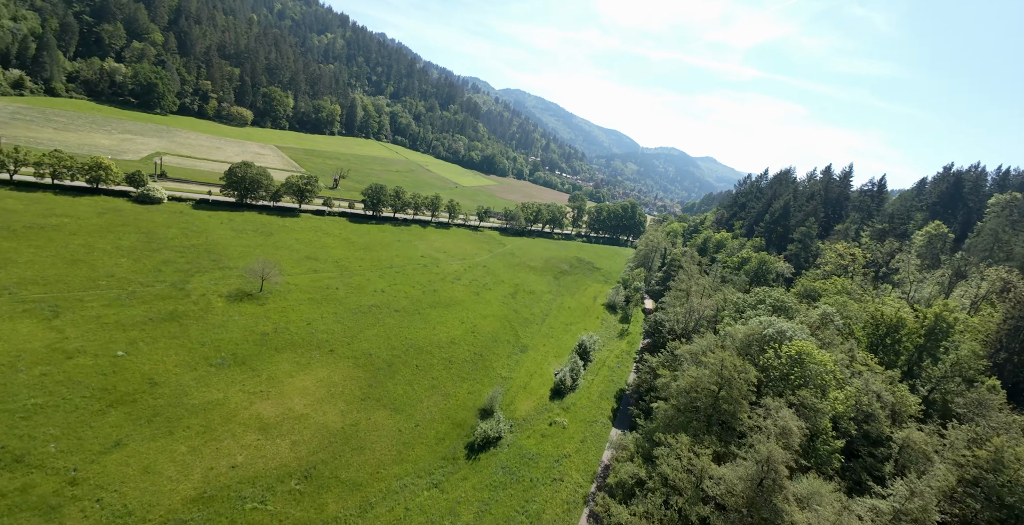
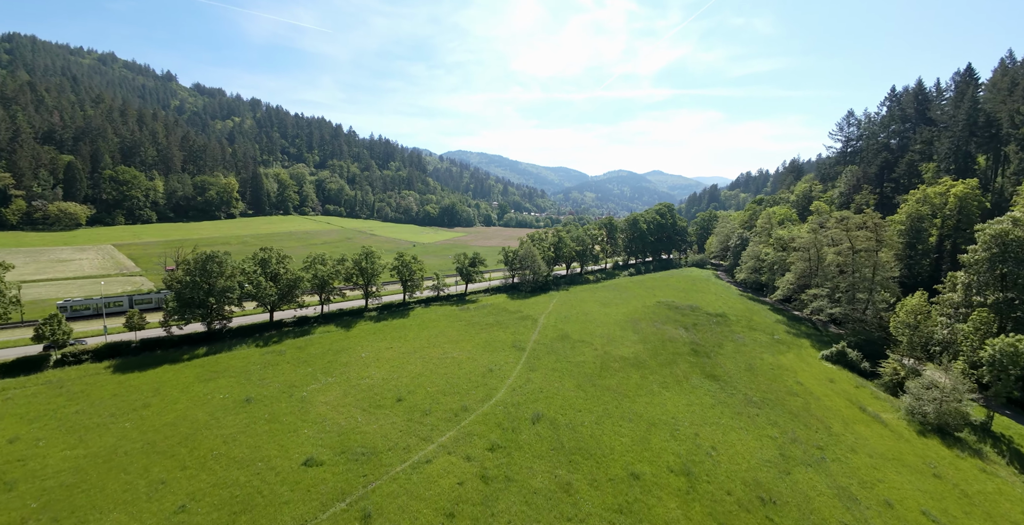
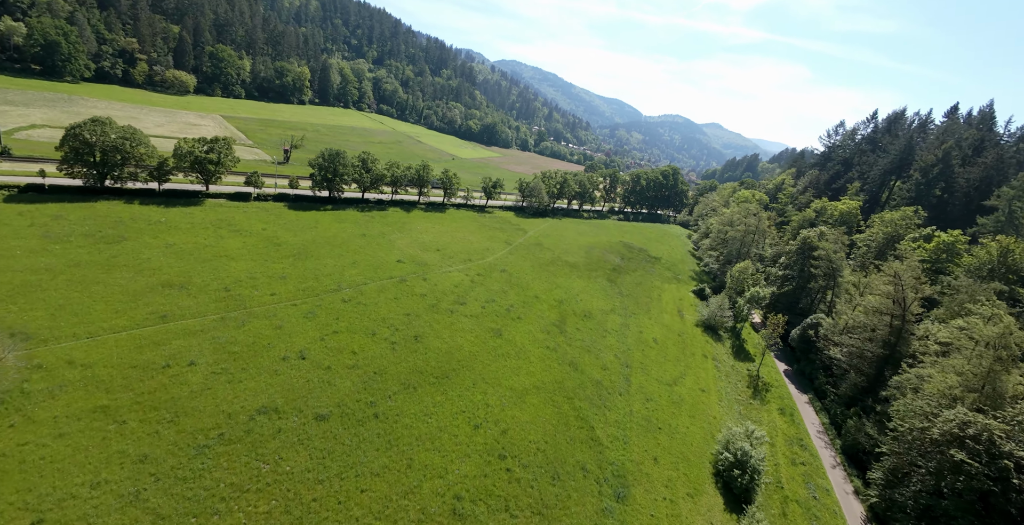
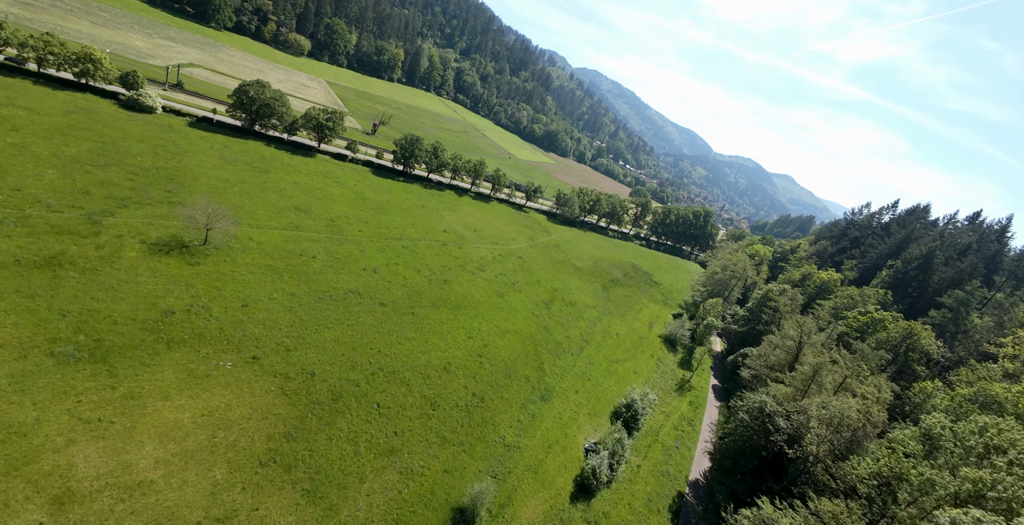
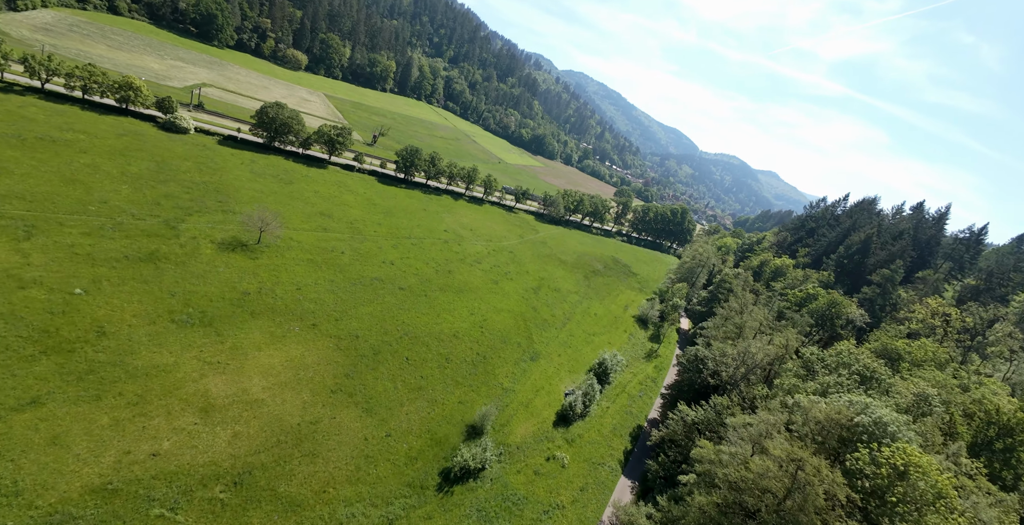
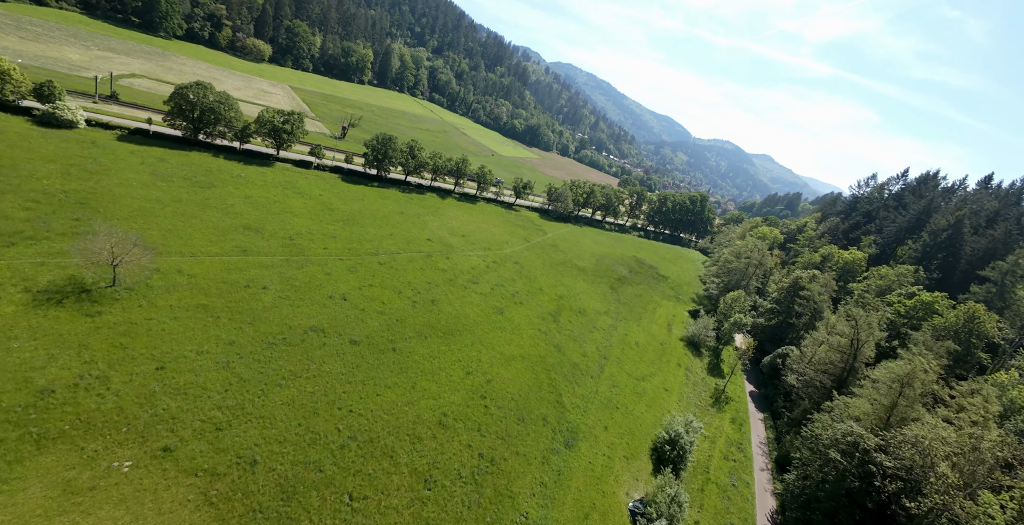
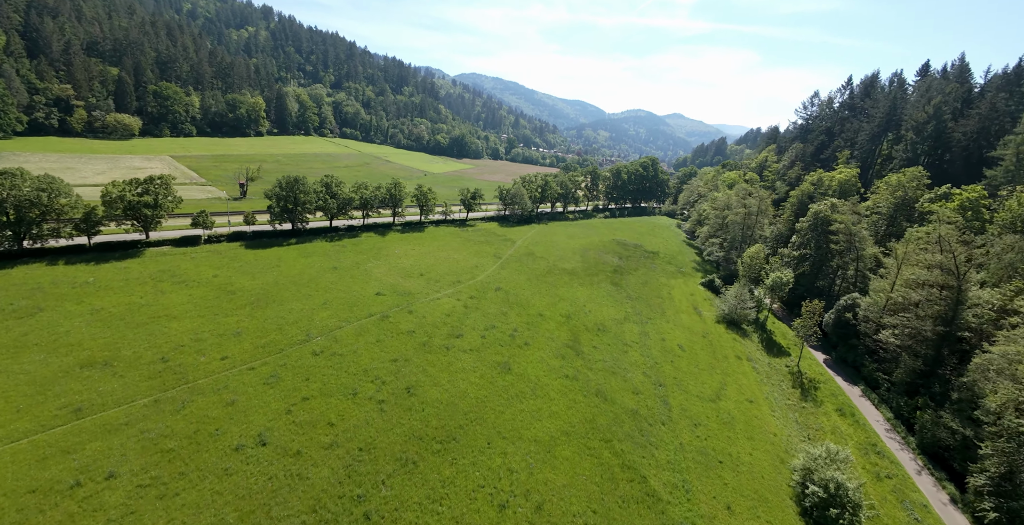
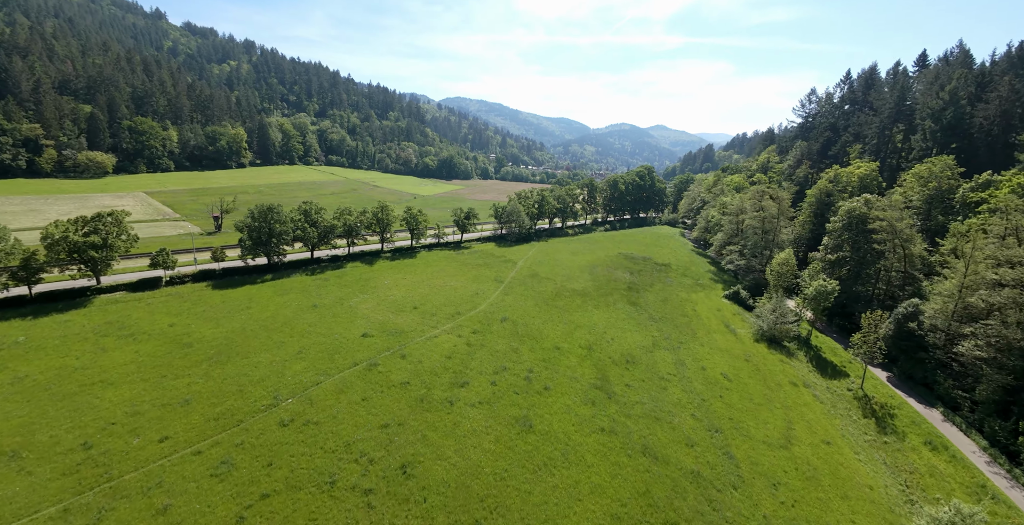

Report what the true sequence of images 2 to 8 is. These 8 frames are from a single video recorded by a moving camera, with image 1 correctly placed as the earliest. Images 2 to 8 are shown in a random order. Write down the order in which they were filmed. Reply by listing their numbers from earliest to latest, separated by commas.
5, 4, 6, 3, 7, 8, 2
